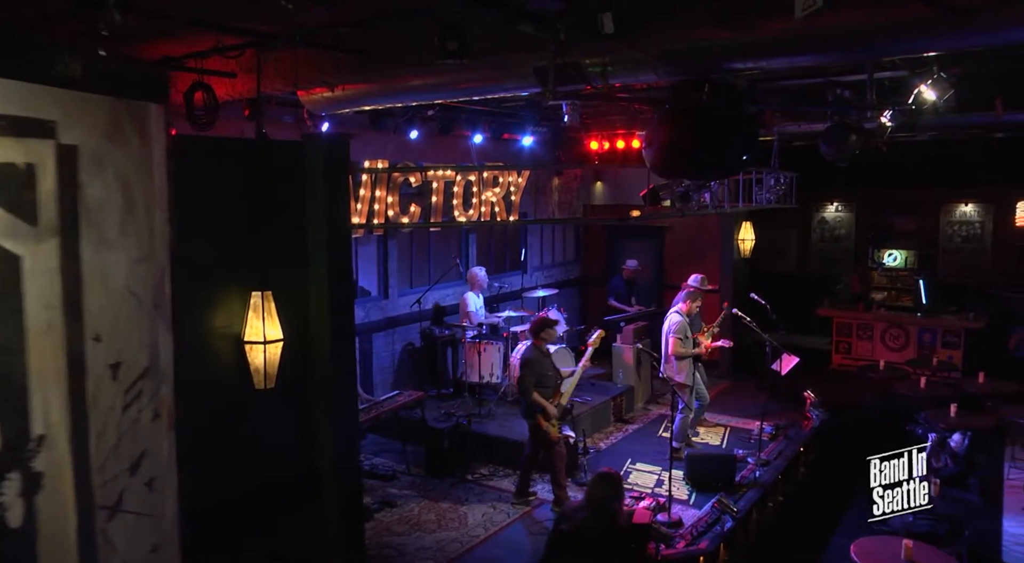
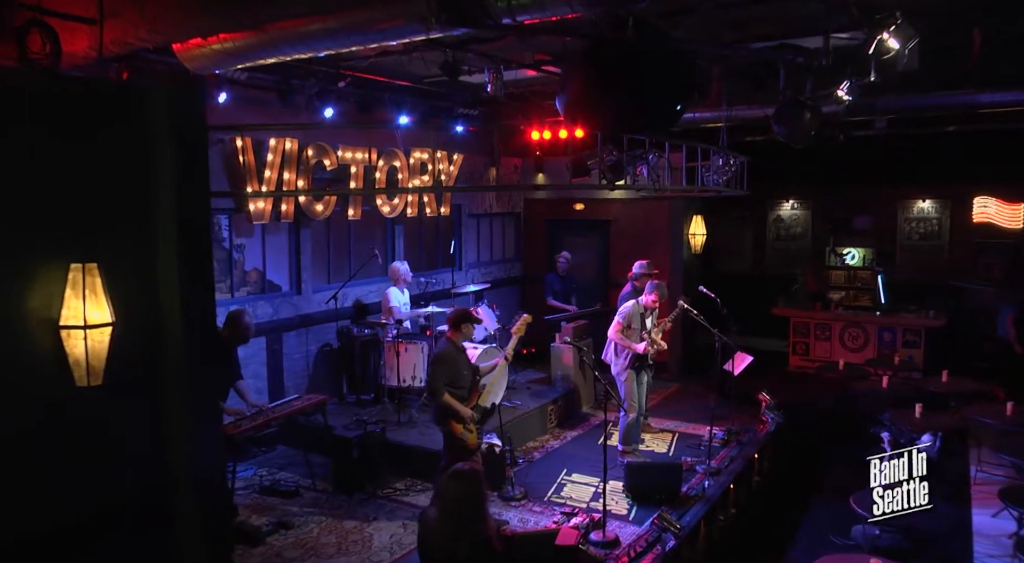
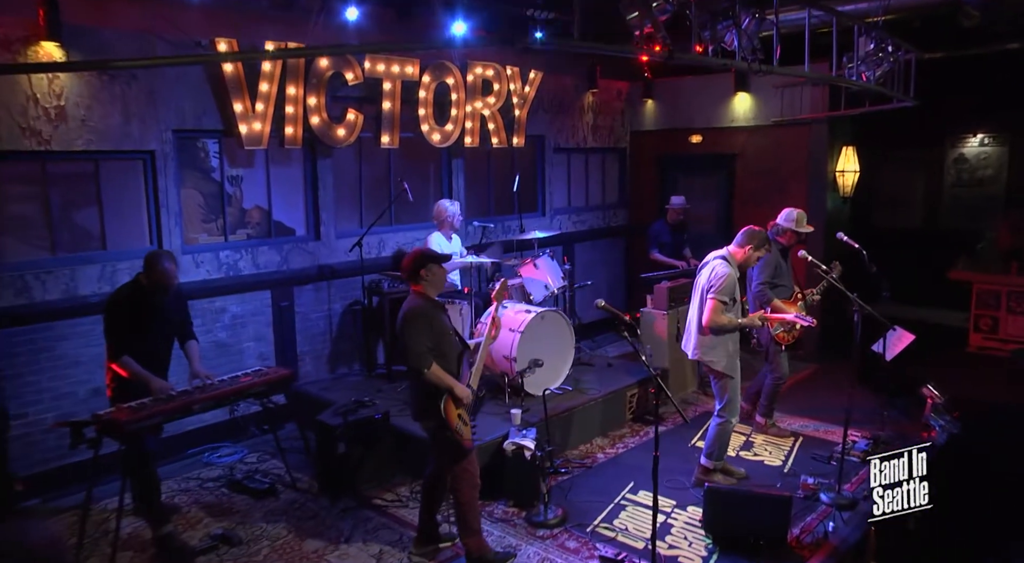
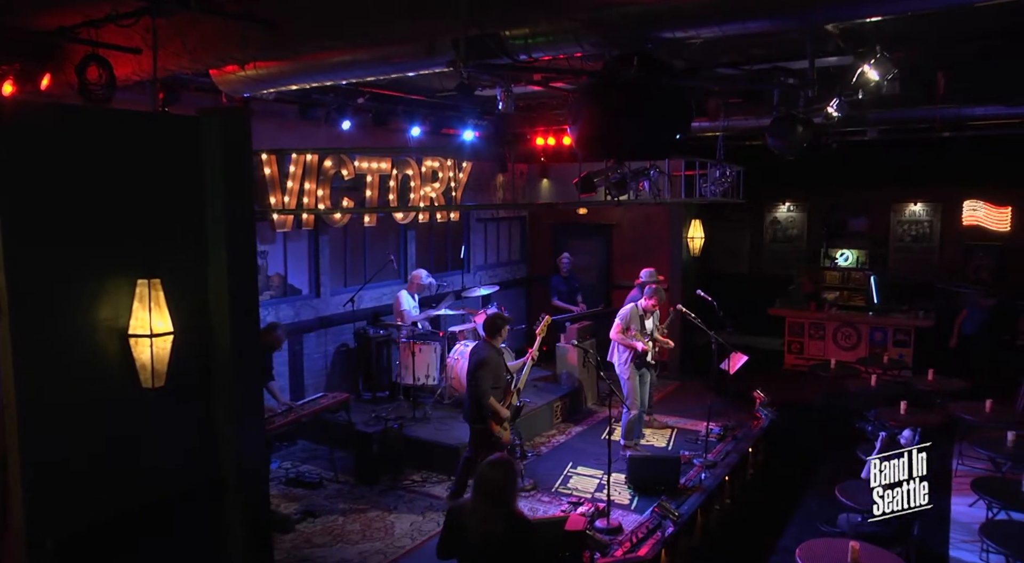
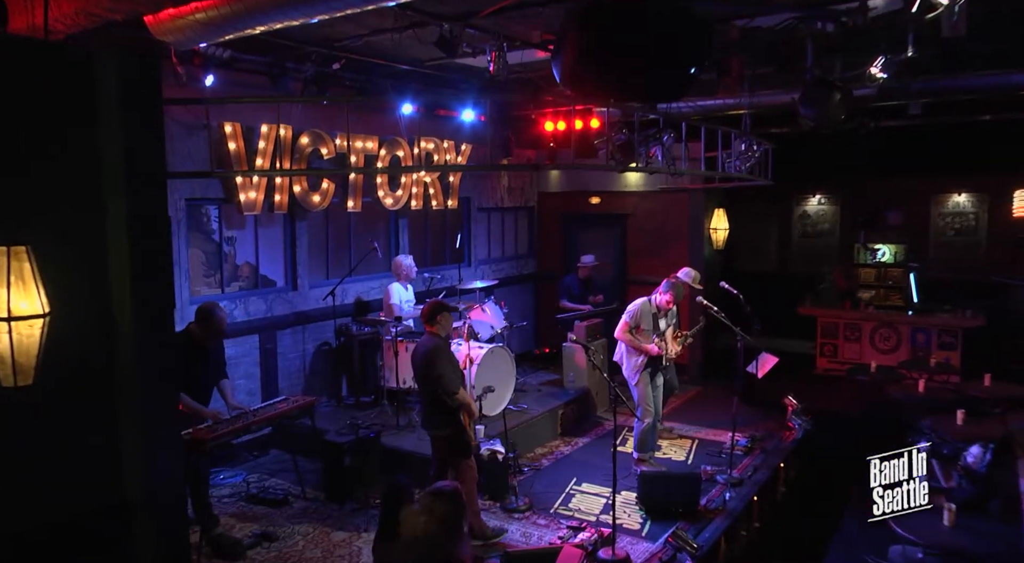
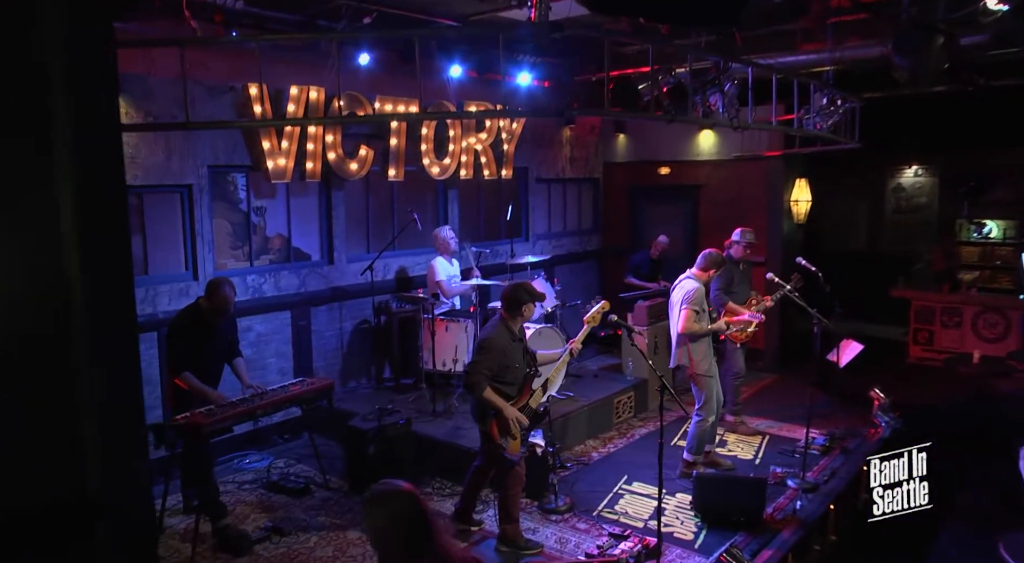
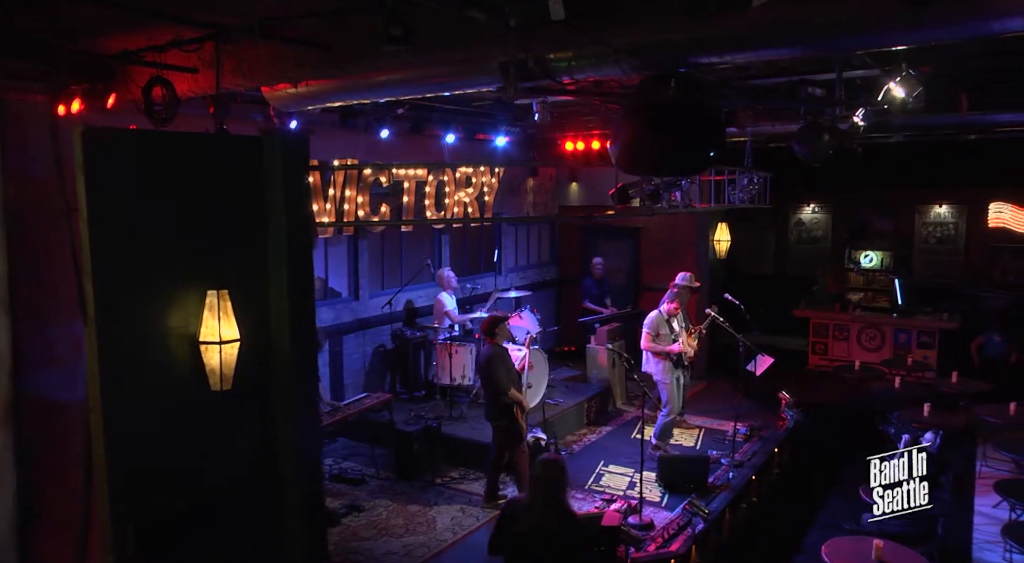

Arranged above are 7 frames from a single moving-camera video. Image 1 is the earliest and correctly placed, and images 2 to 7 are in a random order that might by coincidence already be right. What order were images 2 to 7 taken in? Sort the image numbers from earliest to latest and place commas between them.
7, 4, 2, 5, 6, 3
